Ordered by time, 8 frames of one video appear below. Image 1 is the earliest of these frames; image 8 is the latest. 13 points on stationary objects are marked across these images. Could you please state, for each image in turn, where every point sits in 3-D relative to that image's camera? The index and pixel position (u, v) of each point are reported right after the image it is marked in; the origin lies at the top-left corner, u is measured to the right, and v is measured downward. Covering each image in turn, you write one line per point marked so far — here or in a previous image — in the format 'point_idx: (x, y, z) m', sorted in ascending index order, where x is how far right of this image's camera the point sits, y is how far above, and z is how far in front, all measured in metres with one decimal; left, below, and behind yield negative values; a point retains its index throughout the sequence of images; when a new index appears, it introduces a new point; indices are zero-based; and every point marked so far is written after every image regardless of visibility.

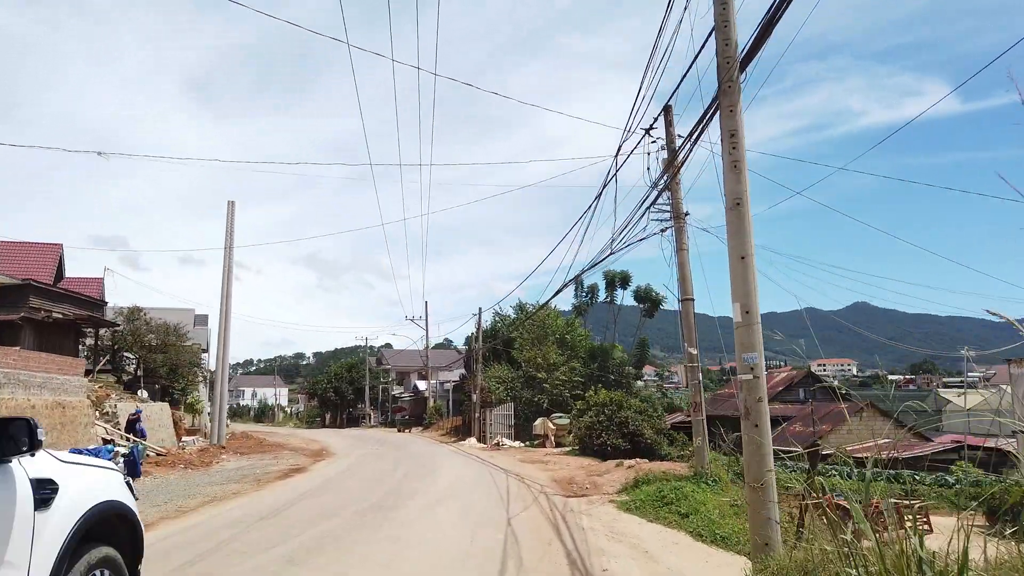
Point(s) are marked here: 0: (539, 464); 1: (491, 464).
0: (+0.7, -4.6, +19.4) m
1: (-0.5, -4.7, +19.7) m
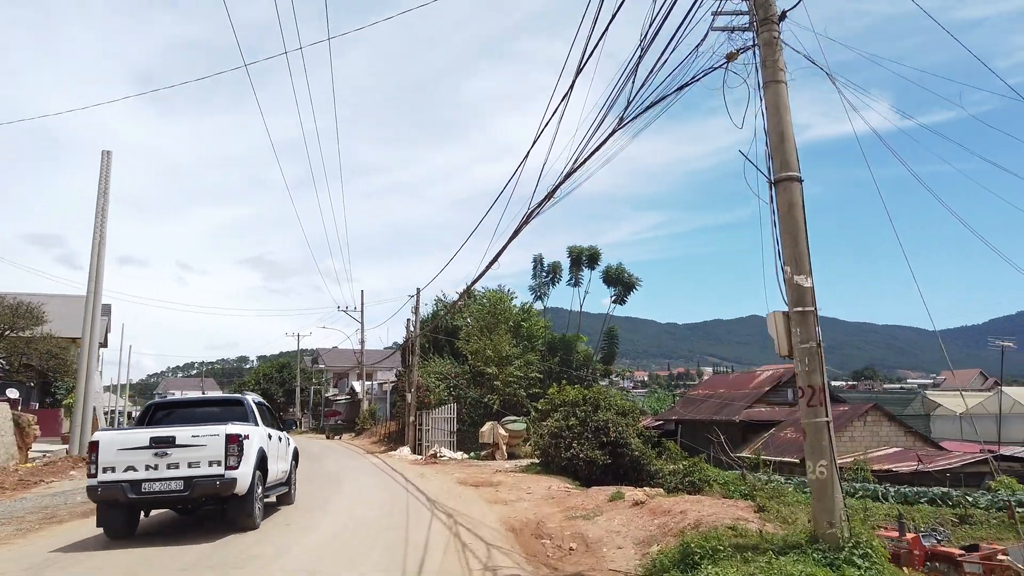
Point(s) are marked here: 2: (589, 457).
0: (-0.5, -3.6, +13.5) m
1: (-1.7, -3.7, +13.7) m
2: (+1.6, -3.5, +15.7) m
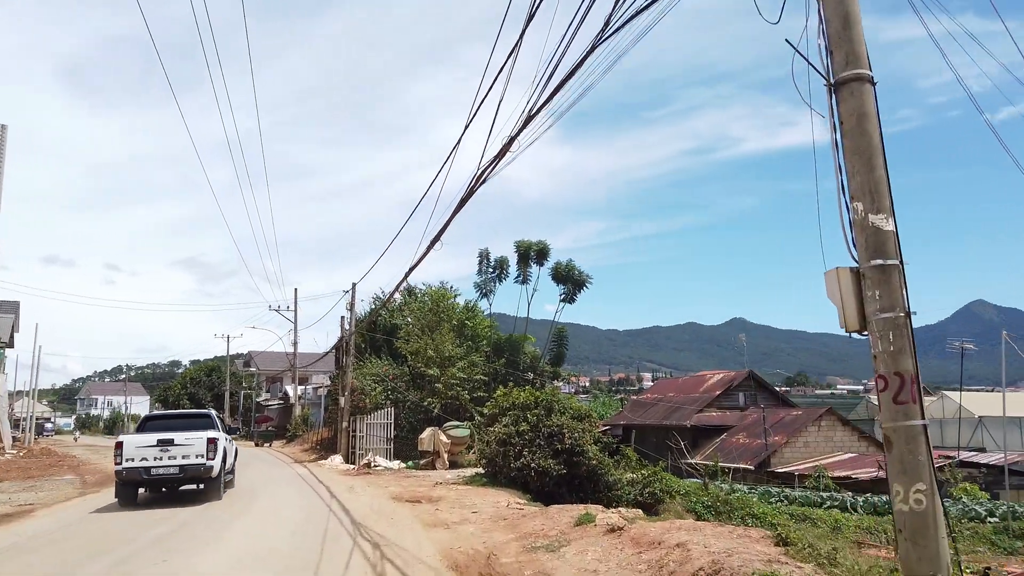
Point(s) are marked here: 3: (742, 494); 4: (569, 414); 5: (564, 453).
0: (-1.4, -3.4, +11.6) m
1: (-2.6, -3.4, +11.8) m
2: (+0.5, -3.3, +14.0) m
3: (+5.2, -4.7, +17.2) m
4: (+1.1, -2.5, +14.8) m
5: (+1.0, -3.1, +14.3) m
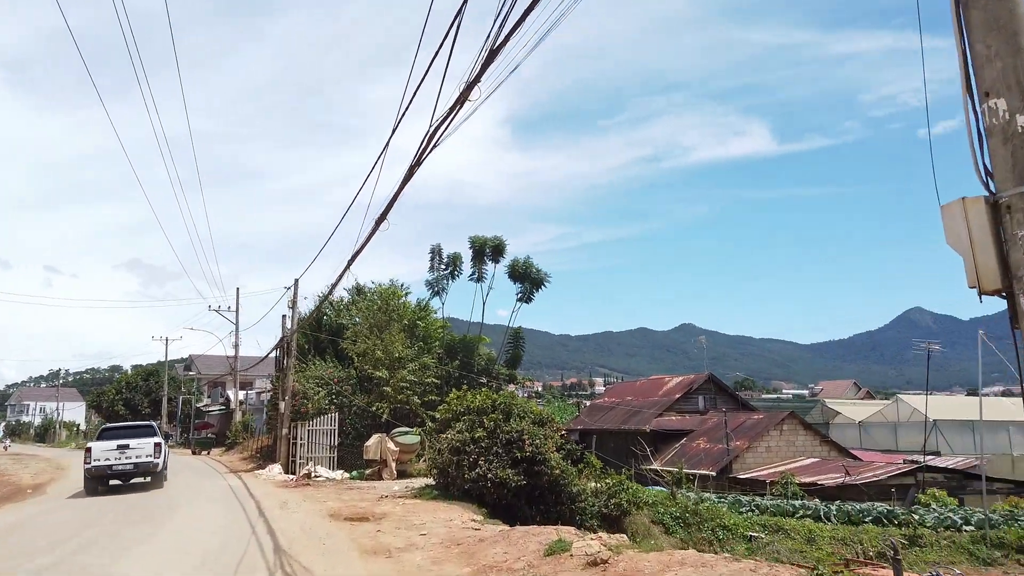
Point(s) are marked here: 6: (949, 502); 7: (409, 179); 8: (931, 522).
0: (-2.0, -3.2, +10.1) m
1: (-3.3, -3.3, +10.2) m
2: (-0.2, -3.2, +12.6) m
3: (+4.3, -4.6, +16.1) m
4: (+0.3, -2.3, +13.5) m
5: (+0.2, -3.0, +12.9) m
6: (+11.6, -5.7, +20.0) m
7: (-1.2, +1.3, +8.7) m
8: (+9.2, -5.2, +16.6) m
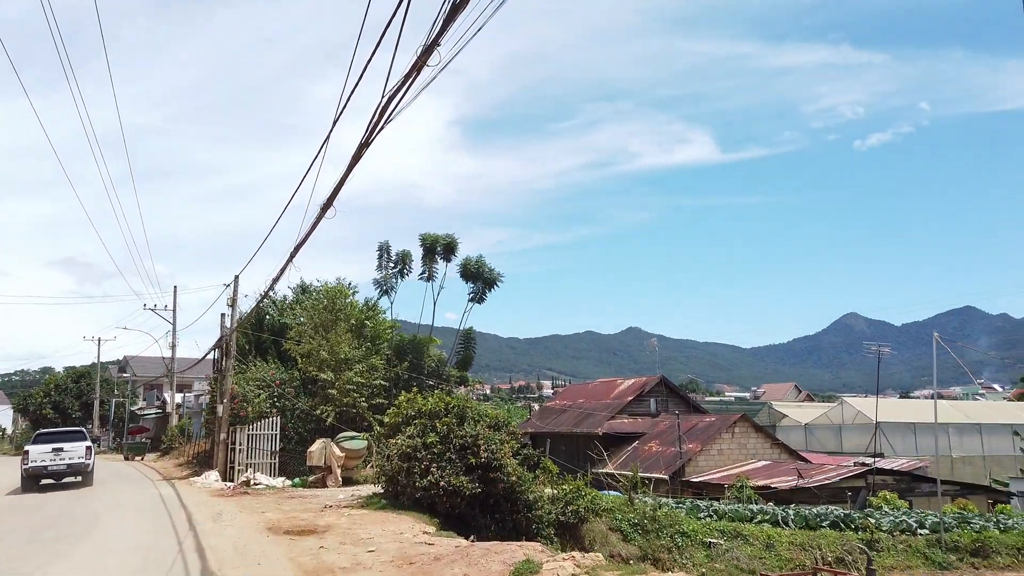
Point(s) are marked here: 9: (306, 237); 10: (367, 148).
0: (-2.6, -3.1, +9.3) m
1: (-3.8, -3.2, +9.3) m
2: (-1.0, -3.1, +11.9) m
3: (+3.3, -4.6, +15.6) m
4: (-0.5, -2.3, +12.8) m
5: (-0.5, -2.9, +12.2) m
6: (+10.3, -5.8, +20.0) m
7: (-1.6, +1.3, +7.9) m
8: (+8.2, -5.2, +16.5) m
9: (-3.2, +0.8, +11.5) m
10: (-1.5, +1.5, +7.8) m
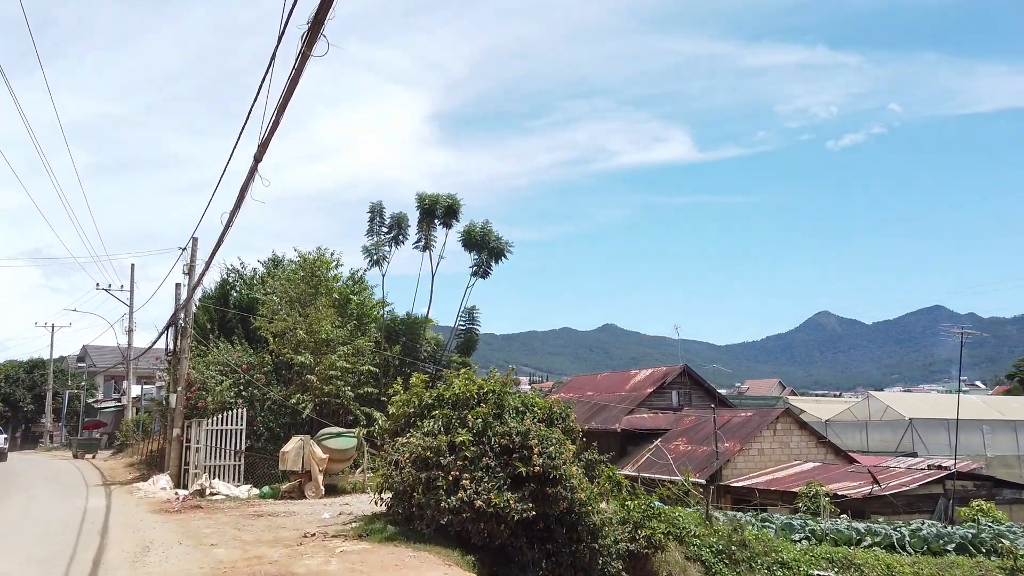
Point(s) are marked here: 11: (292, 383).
0: (-1.7, -2.3, +5.4) m
1: (-3.0, -2.4, +5.4) m
2: (-0.2, -2.3, +8.1) m
3: (+3.9, -3.9, +12.0) m
4: (+0.2, -1.5, +9.0) m
5: (+0.2, -2.2, +8.4) m
6: (+10.8, -5.0, +16.6) m
7: (-0.7, +2.1, +4.1) m
8: (+8.8, -4.5, +12.9) m
9: (-2.4, +1.6, +7.6) m
10: (-0.6, +2.2, +3.9) m
11: (-5.6, -2.4, +19.2) m
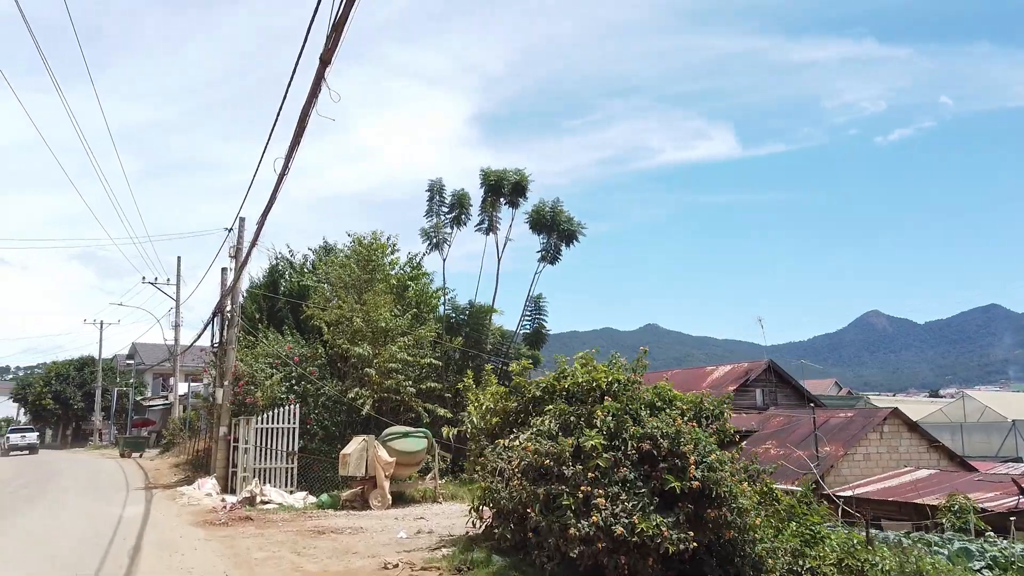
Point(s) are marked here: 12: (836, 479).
0: (-0.6, -1.9, +3.4) m
1: (-1.9, -2.0, +3.4) m
2: (+1.0, -1.9, +5.9) m
3: (+5.3, -3.4, +9.6) m
4: (+1.5, -1.1, +6.9) m
5: (+1.4, -1.8, +6.3) m
6: (+12.5, -4.6, +13.8) m
7: (+0.3, +2.5, +2.0) m
8: (+10.2, -4.0, +10.3) m
9: (-1.3, +2.0, +5.6) m
10: (+0.4, +2.6, +1.9) m
11: (-3.8, -2.0, +17.4) m
12: (+8.6, -5.0, +19.8) m
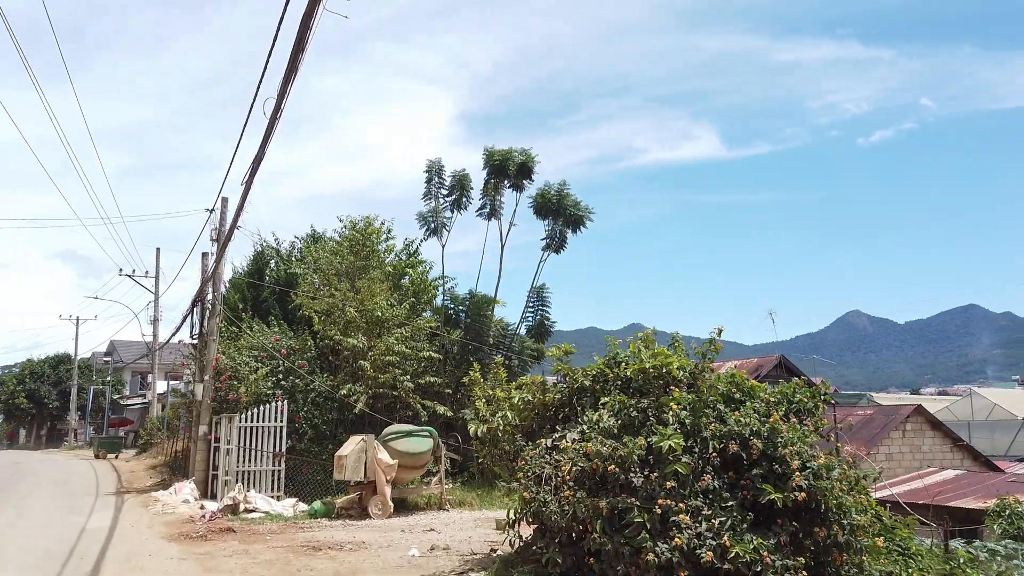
0: (-0.2, -1.7, +2.1) m
1: (-1.5, -1.7, +2.1) m
2: (+1.4, -1.7, +4.7) m
3: (+5.6, -3.2, +8.4) m
4: (+1.9, -0.9, +5.6) m
5: (+1.8, -1.5, +5.0) m
6: (+12.7, -4.3, +12.8) m
7: (+0.7, +2.8, +0.7) m
8: (+10.5, -3.8, +9.2) m
9: (-0.9, +2.2, +4.3) m
10: (+0.9, +2.9, +0.5) m
11: (-3.7, -1.8, +16.0) m
12: (+8.7, -4.8, +18.7) m
